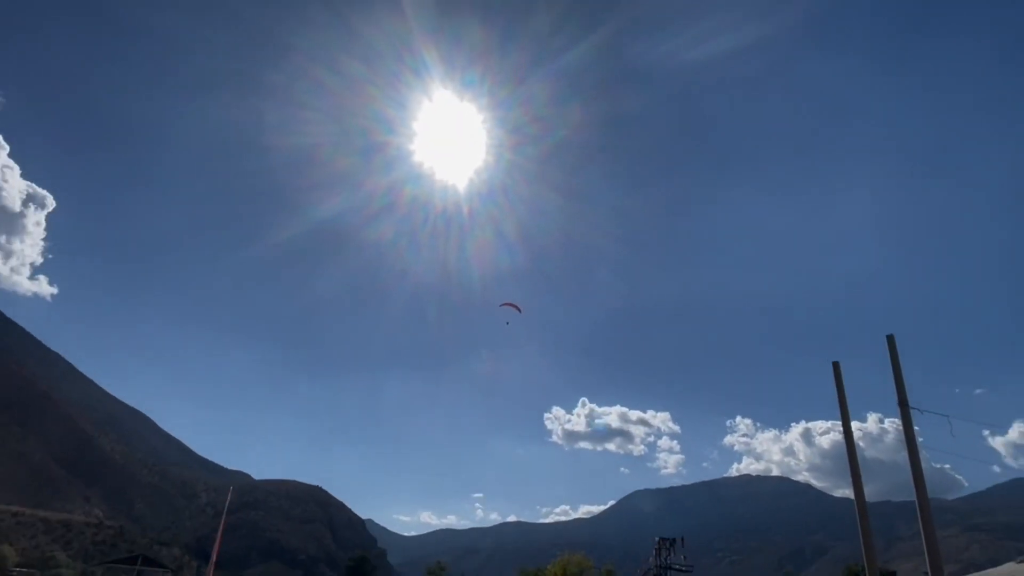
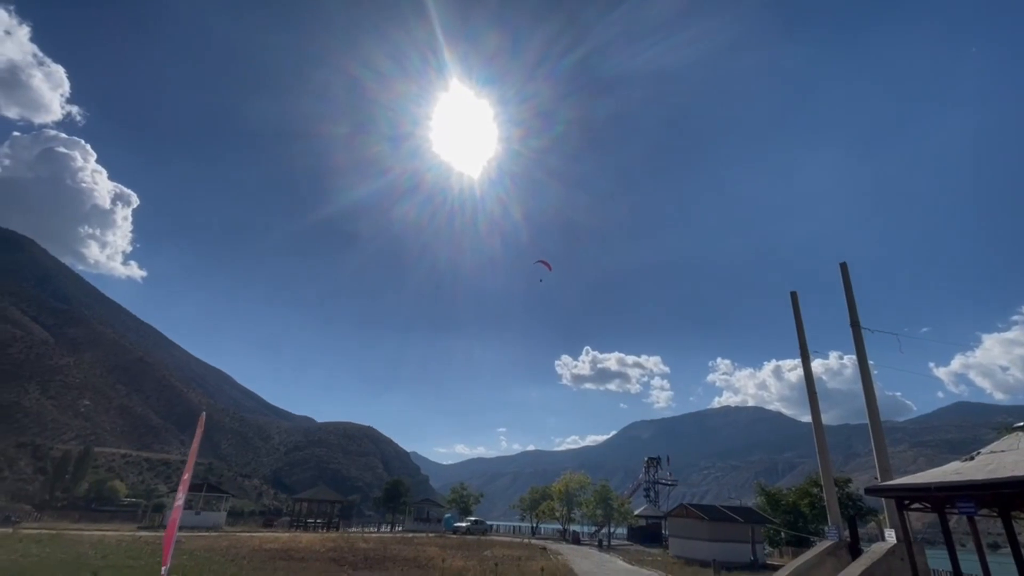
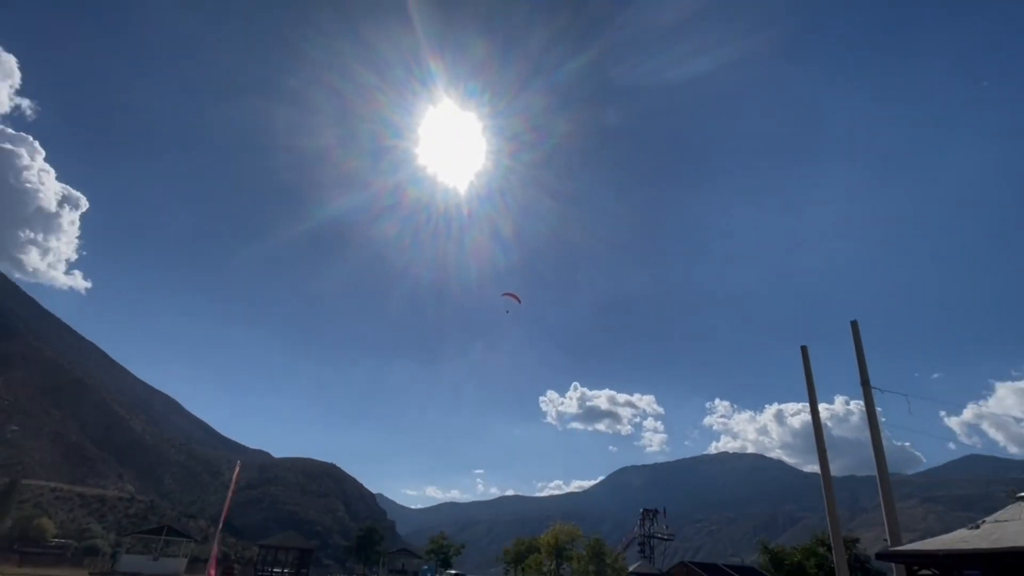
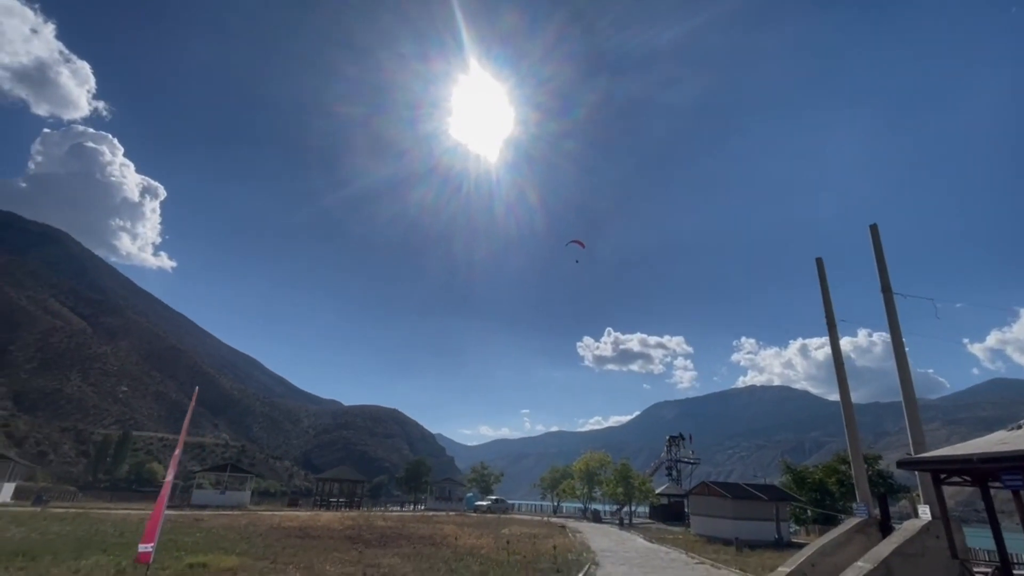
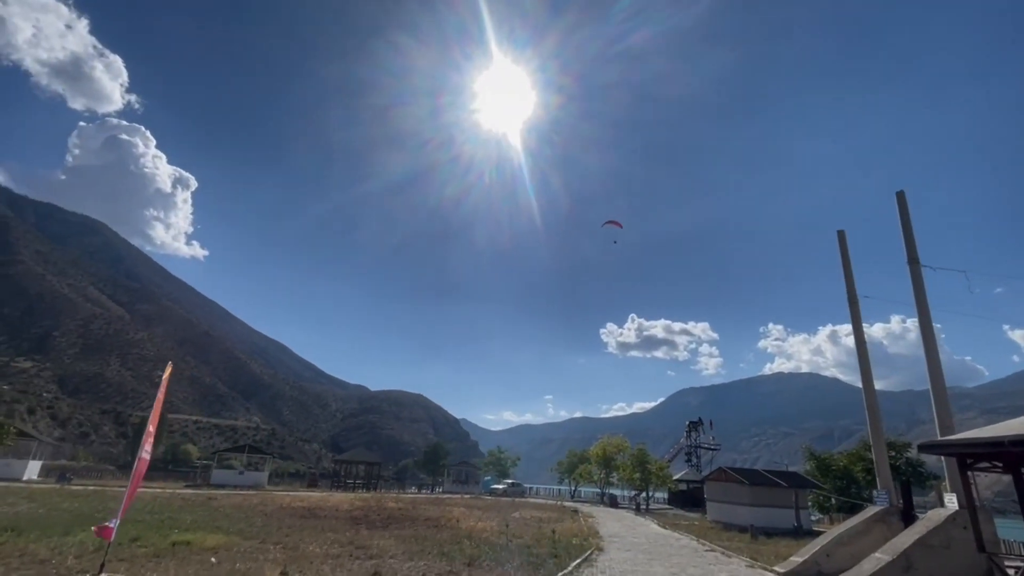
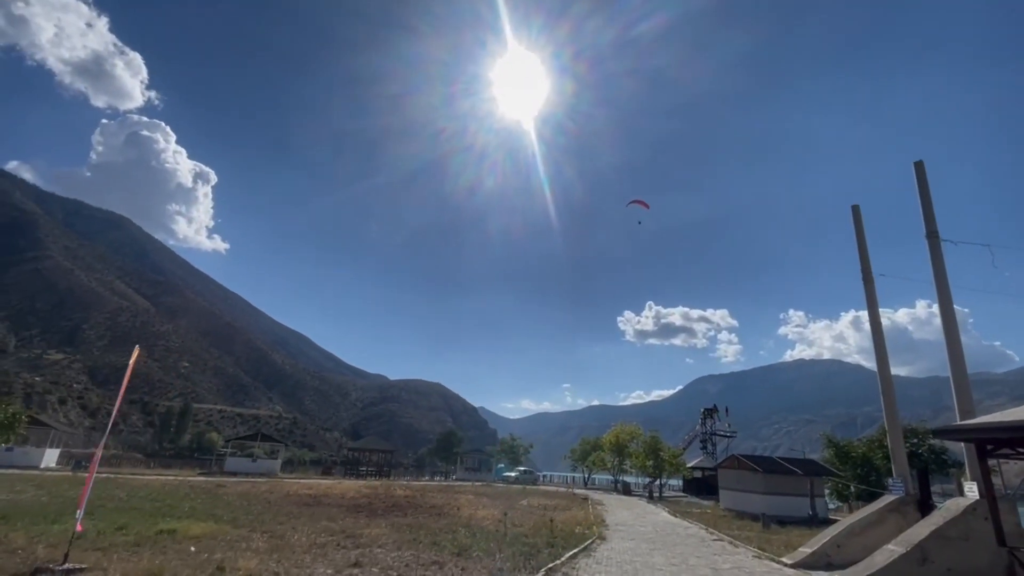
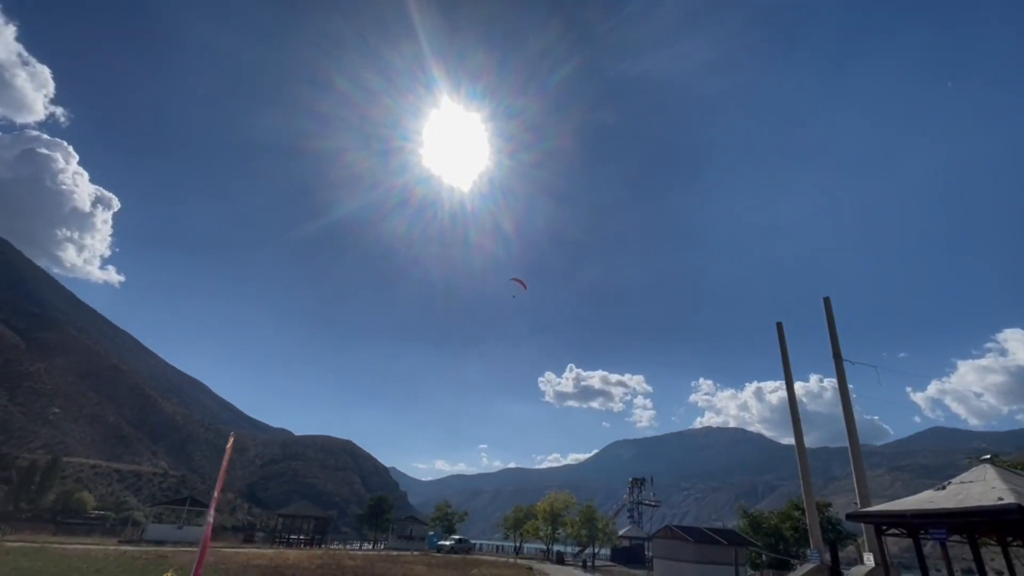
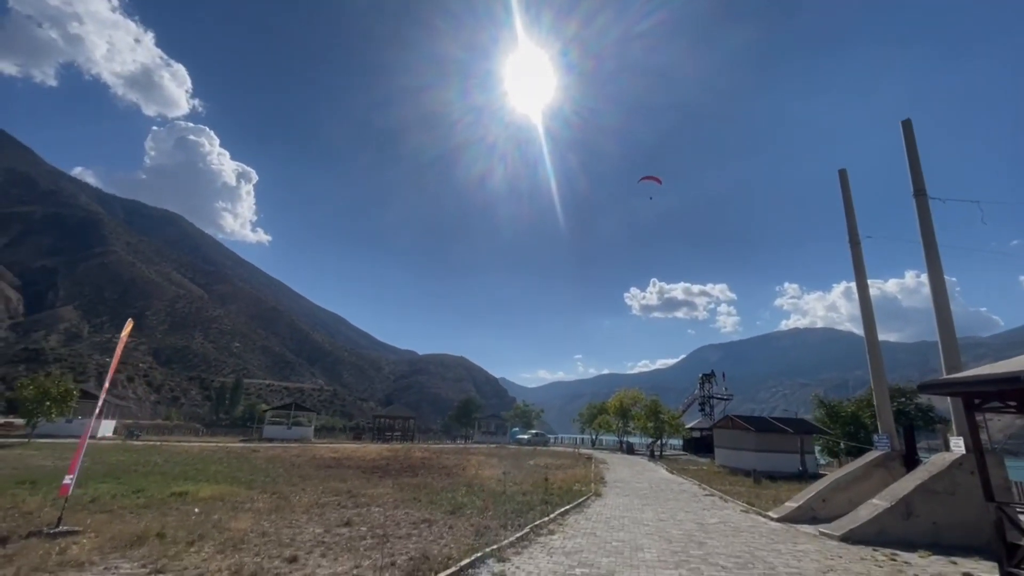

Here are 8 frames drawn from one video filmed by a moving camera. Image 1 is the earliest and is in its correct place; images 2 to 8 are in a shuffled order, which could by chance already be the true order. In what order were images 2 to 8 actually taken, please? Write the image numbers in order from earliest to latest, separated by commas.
3, 7, 2, 4, 5, 6, 8
